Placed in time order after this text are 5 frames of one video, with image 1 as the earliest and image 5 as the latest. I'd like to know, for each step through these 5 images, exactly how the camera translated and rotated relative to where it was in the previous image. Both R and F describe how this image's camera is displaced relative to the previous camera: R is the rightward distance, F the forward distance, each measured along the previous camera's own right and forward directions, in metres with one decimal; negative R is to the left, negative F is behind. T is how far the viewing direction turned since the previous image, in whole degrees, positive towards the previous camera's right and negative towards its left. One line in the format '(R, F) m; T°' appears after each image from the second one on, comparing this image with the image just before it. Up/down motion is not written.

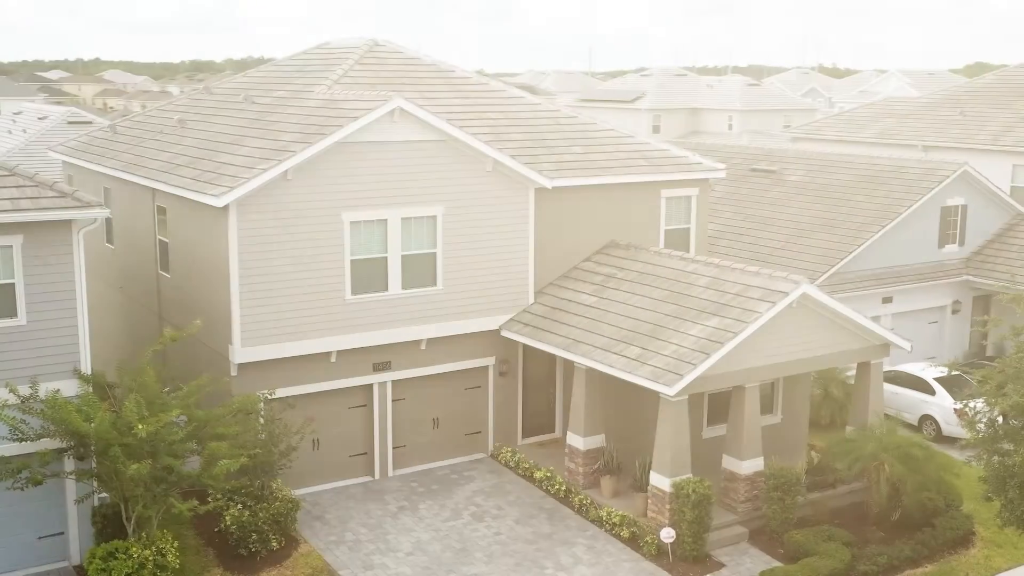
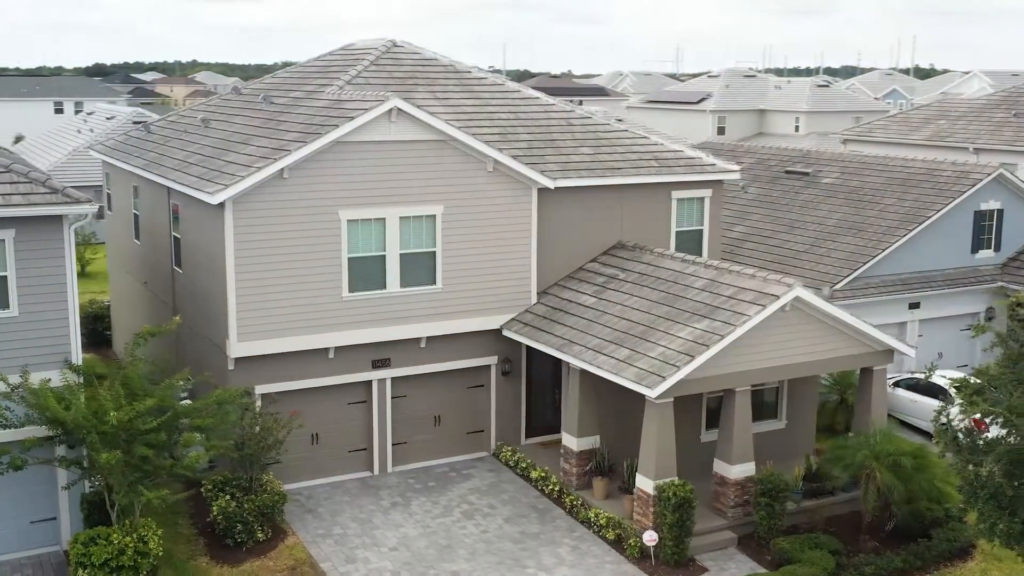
(+1.4, 0.0) m; -4°
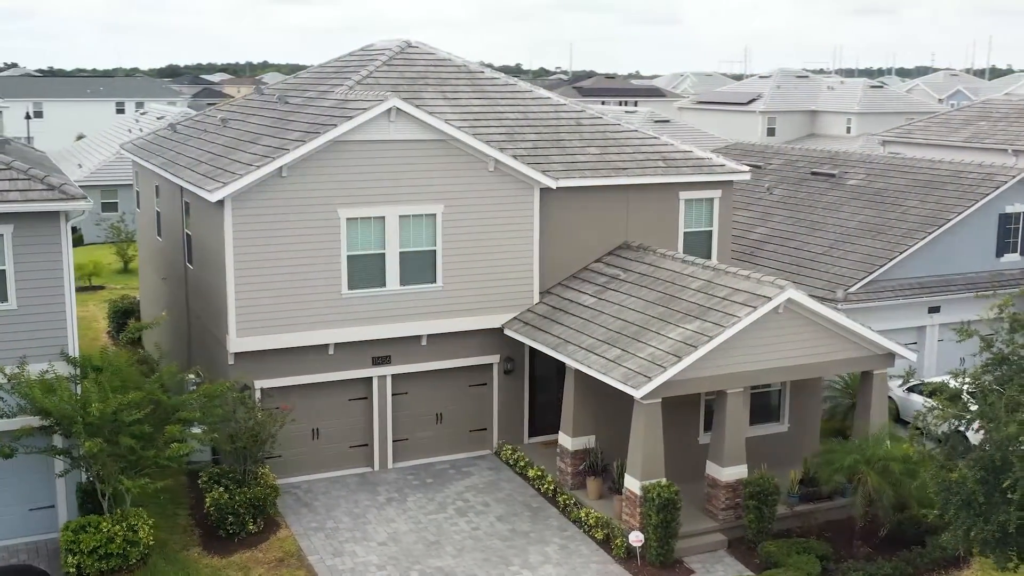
(+1.0, -0.1) m; -3°
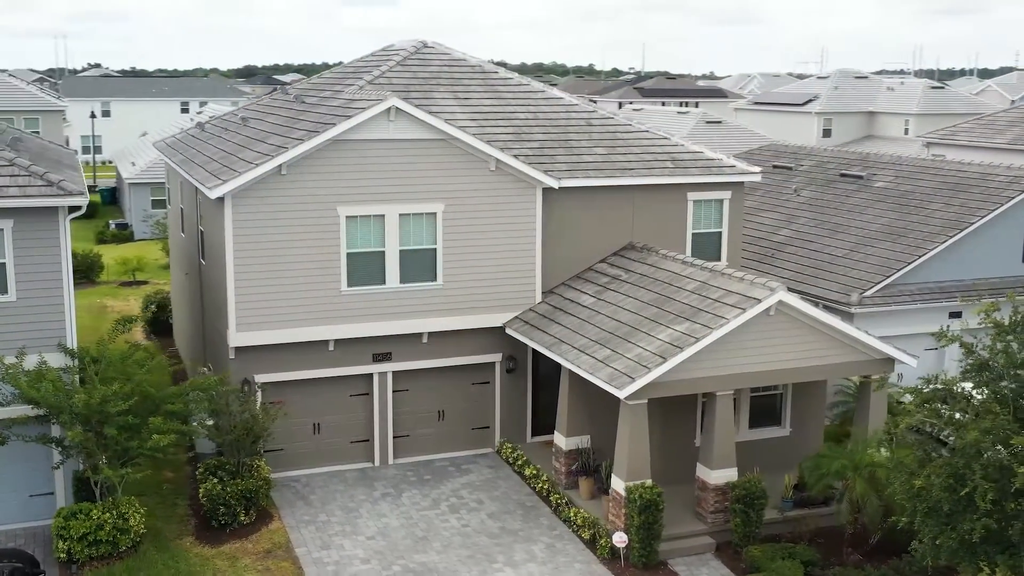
(+1.1, 0.0) m; -3°
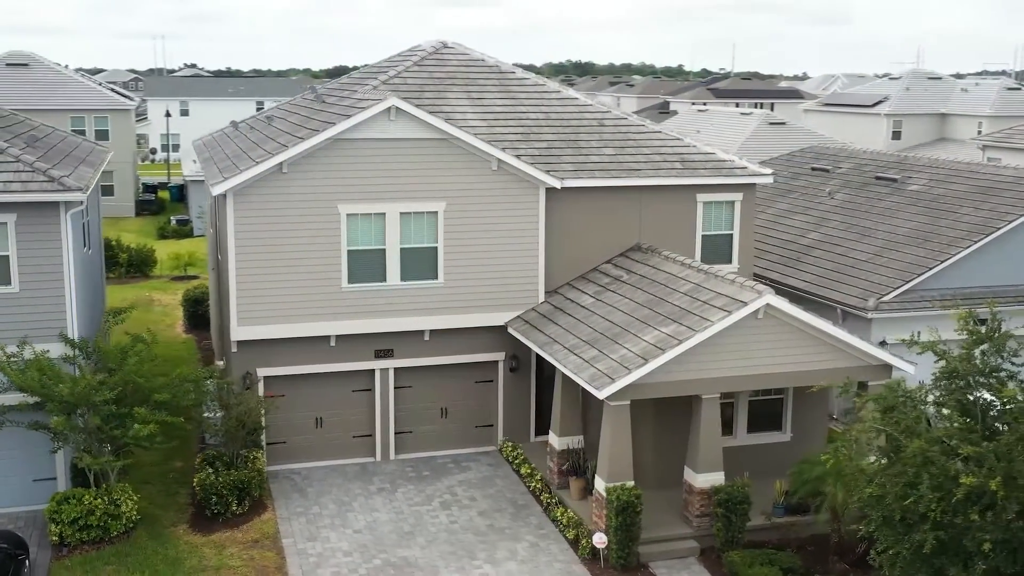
(+1.3, -0.1) m; -4°
